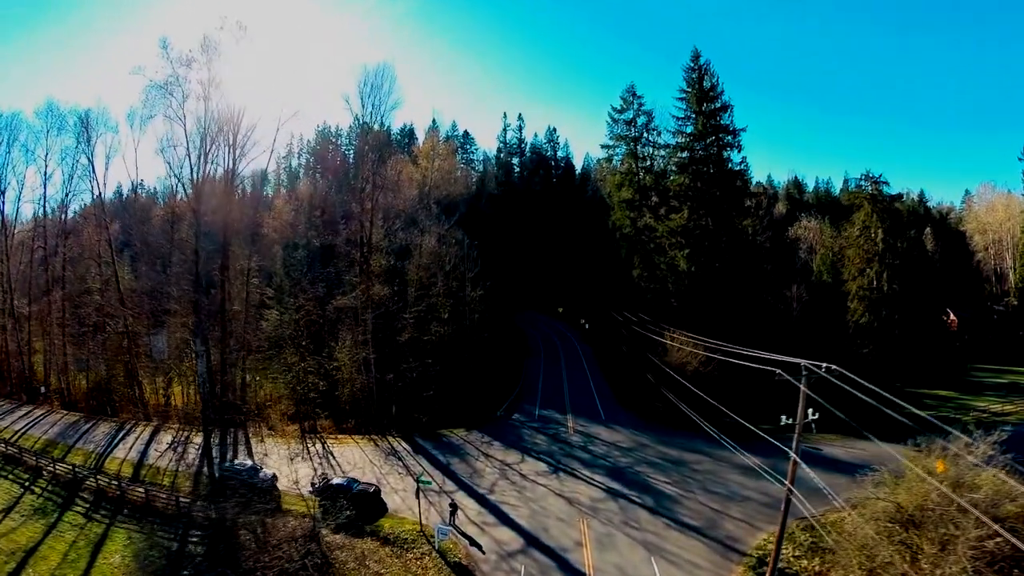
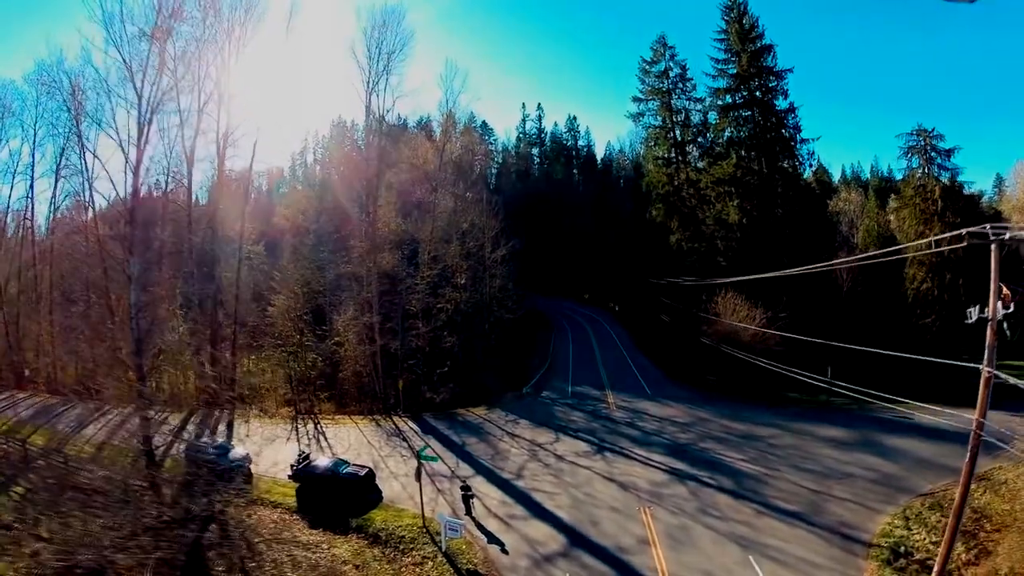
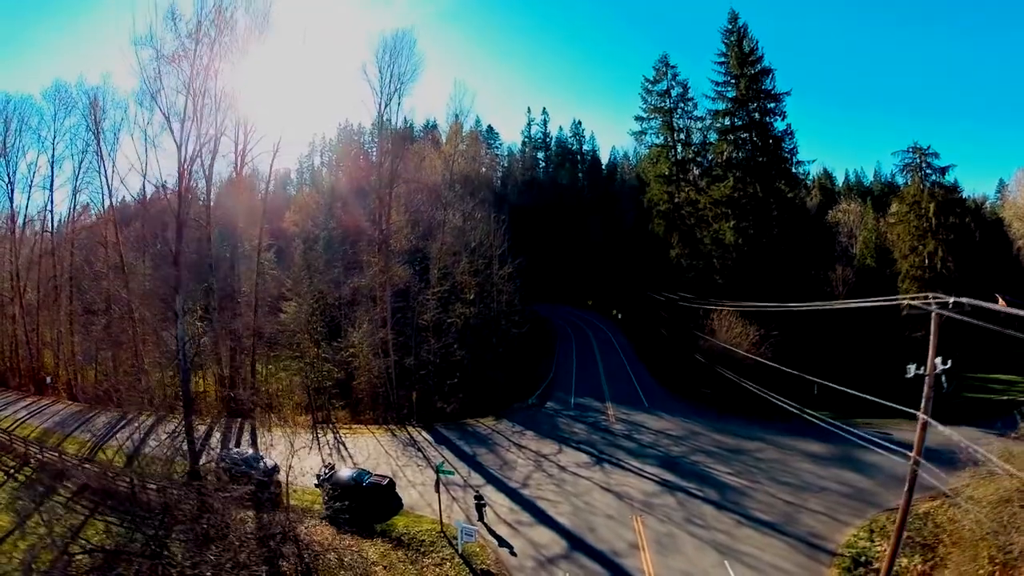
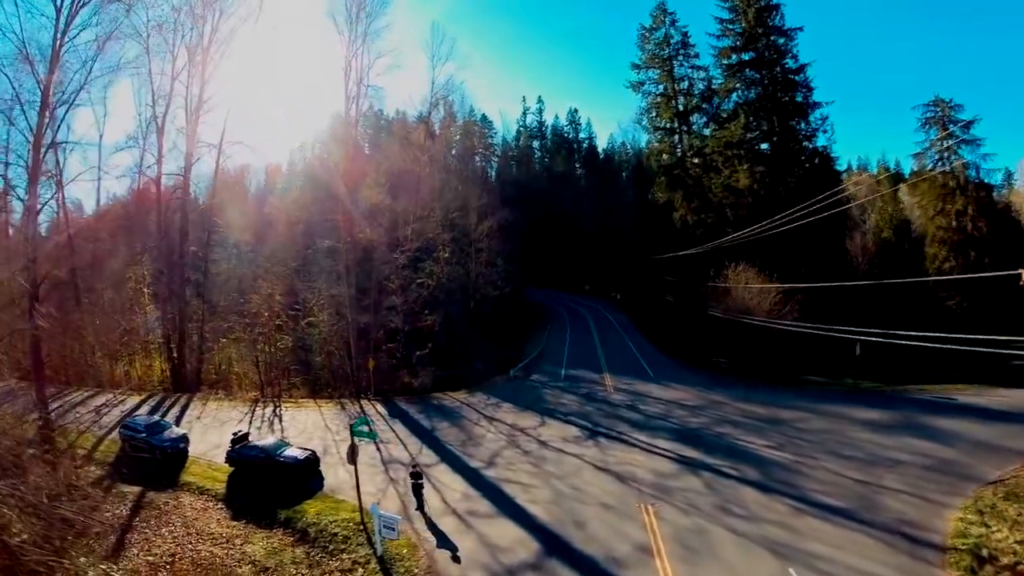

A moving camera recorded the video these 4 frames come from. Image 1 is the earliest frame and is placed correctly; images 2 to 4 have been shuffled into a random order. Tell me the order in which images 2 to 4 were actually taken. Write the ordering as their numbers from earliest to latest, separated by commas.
3, 2, 4
